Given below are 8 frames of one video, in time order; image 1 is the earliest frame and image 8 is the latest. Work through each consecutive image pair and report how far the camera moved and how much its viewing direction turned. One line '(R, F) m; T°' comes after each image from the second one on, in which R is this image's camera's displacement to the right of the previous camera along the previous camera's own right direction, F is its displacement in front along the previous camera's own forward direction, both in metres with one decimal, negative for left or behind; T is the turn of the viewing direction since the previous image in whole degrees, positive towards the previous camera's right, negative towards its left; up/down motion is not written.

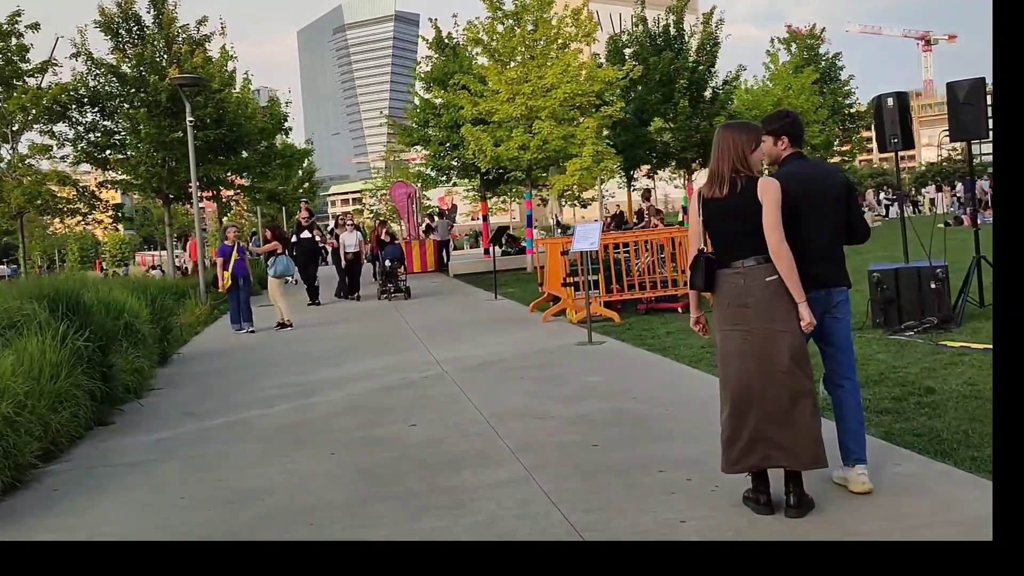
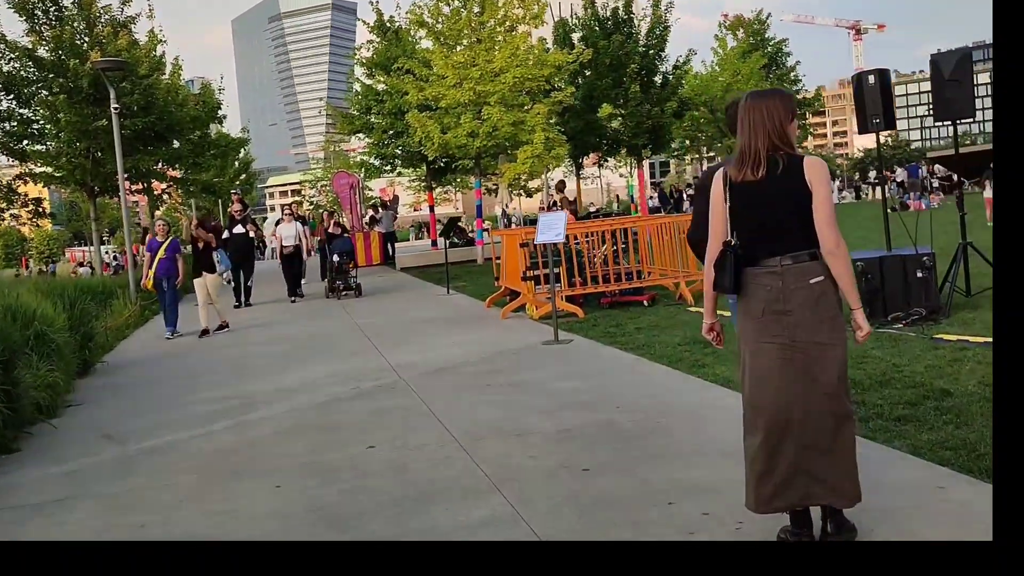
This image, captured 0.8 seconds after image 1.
(-0.2, +0.8) m; +4°
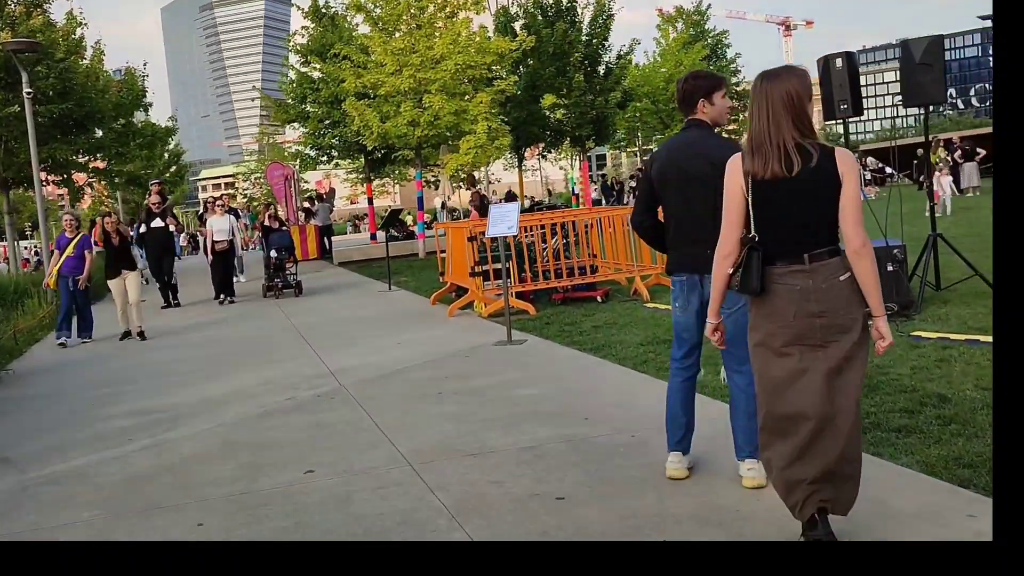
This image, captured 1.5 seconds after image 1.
(-0.1, +0.6) m; +4°
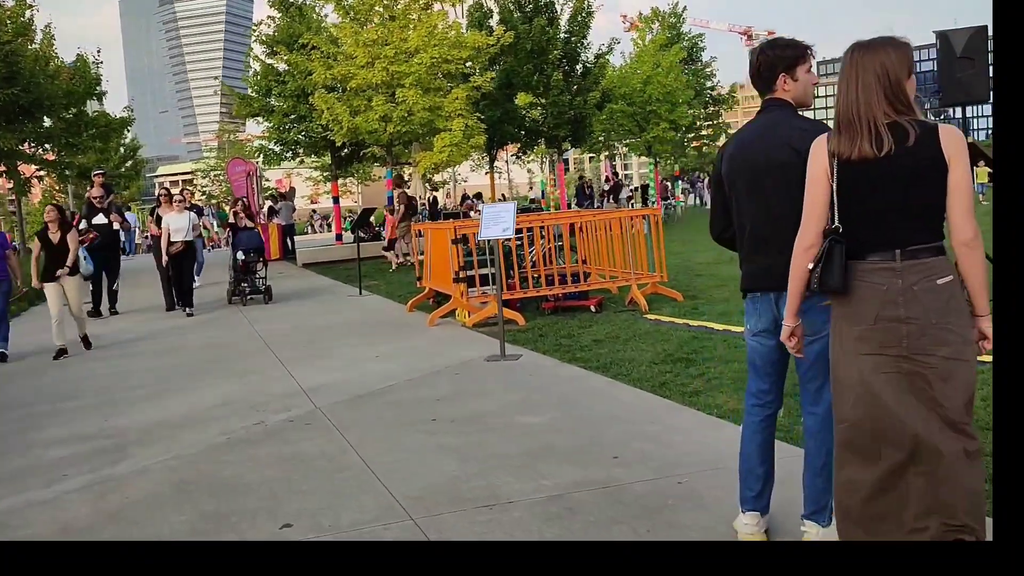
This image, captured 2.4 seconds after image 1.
(-0.3, +0.9) m; +3°
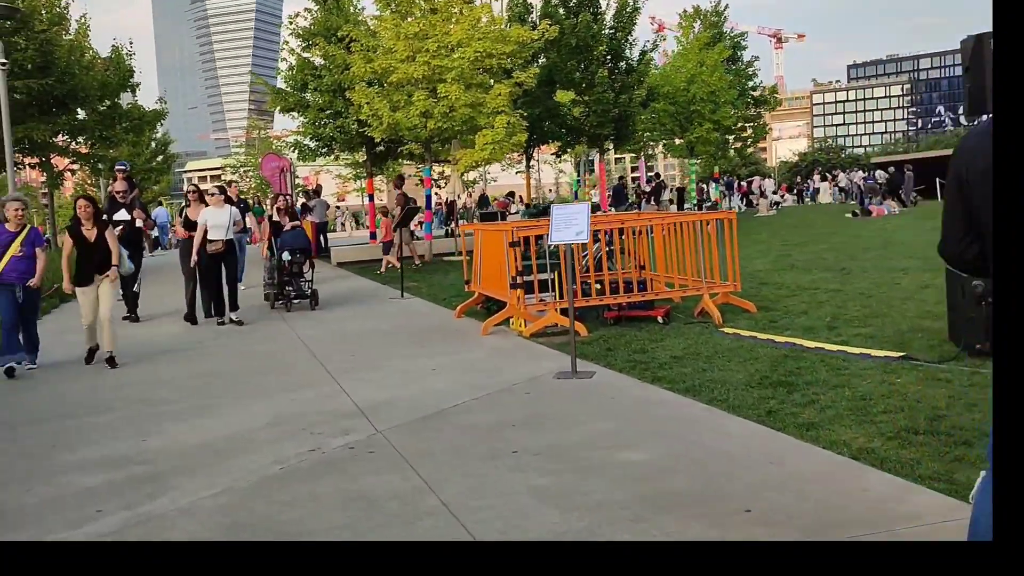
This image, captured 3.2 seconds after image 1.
(-0.4, +0.7) m; -1°
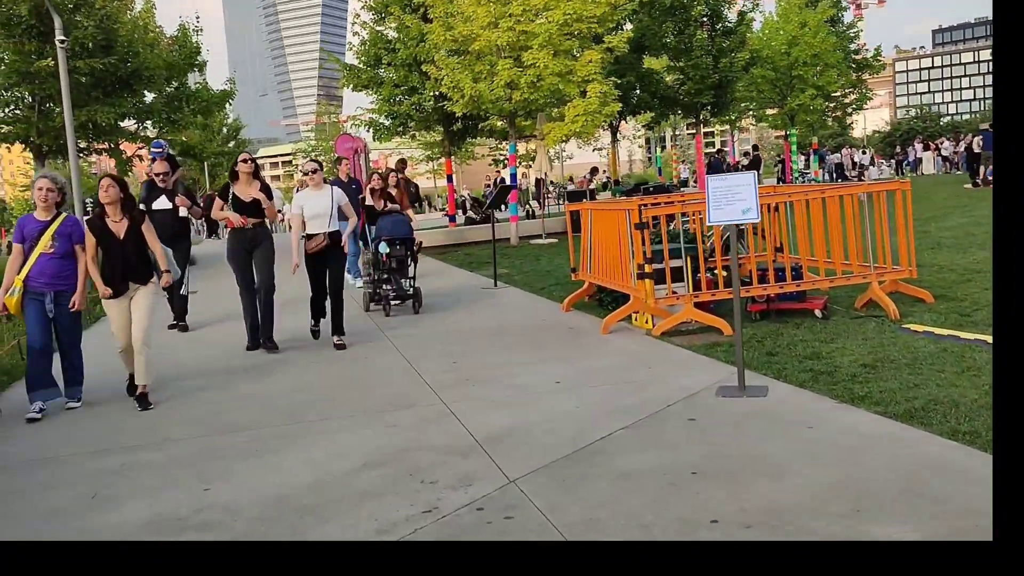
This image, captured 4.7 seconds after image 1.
(-0.5, +1.4) m; -4°
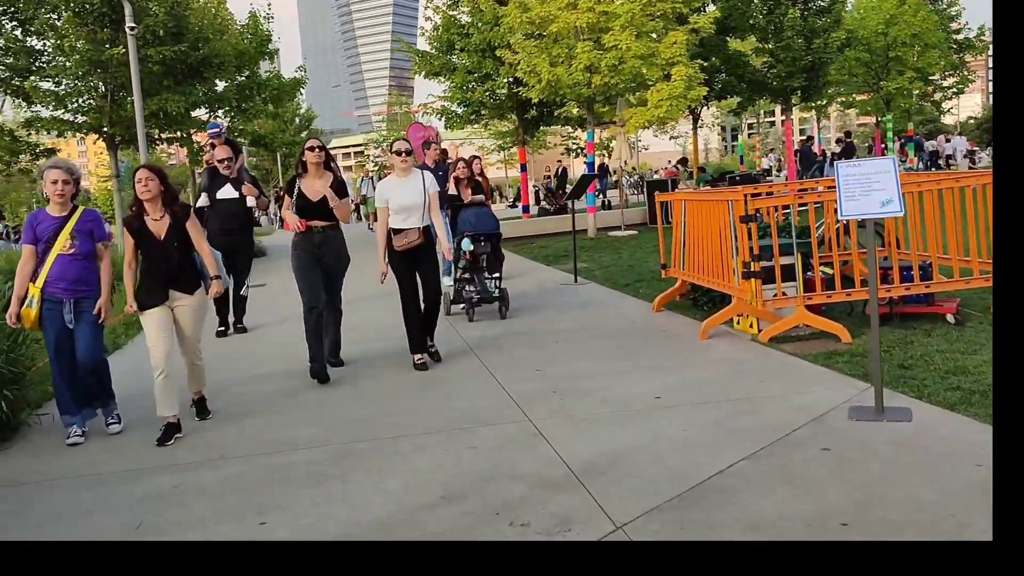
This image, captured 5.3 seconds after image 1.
(-0.2, +0.7) m; -4°
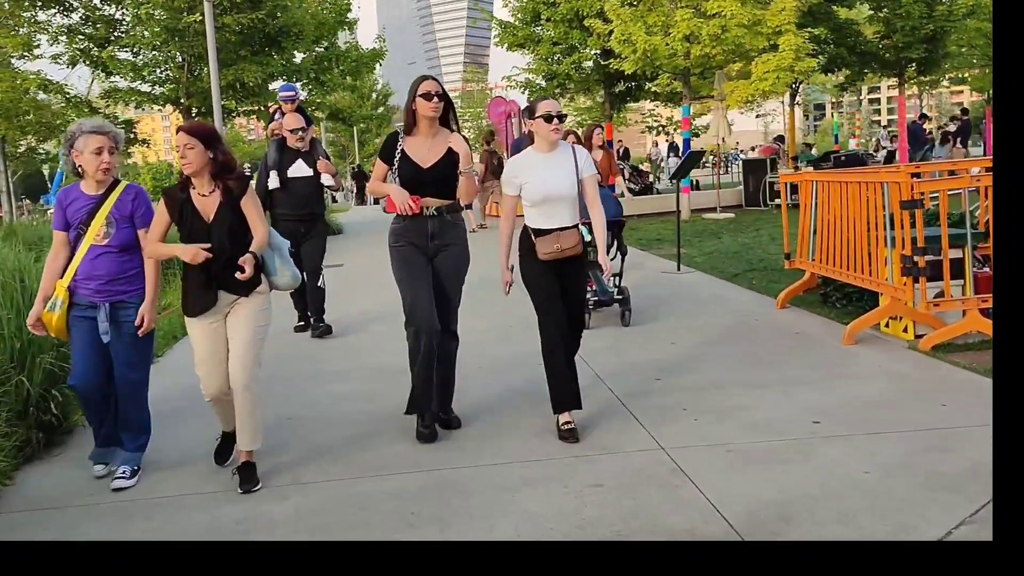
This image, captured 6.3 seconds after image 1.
(-0.3, +0.9) m; -4°
